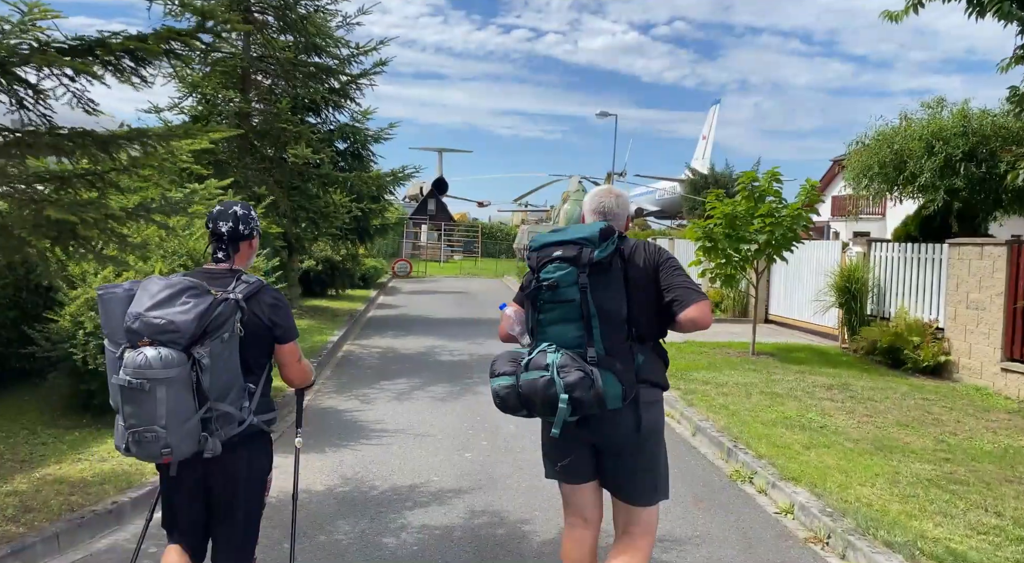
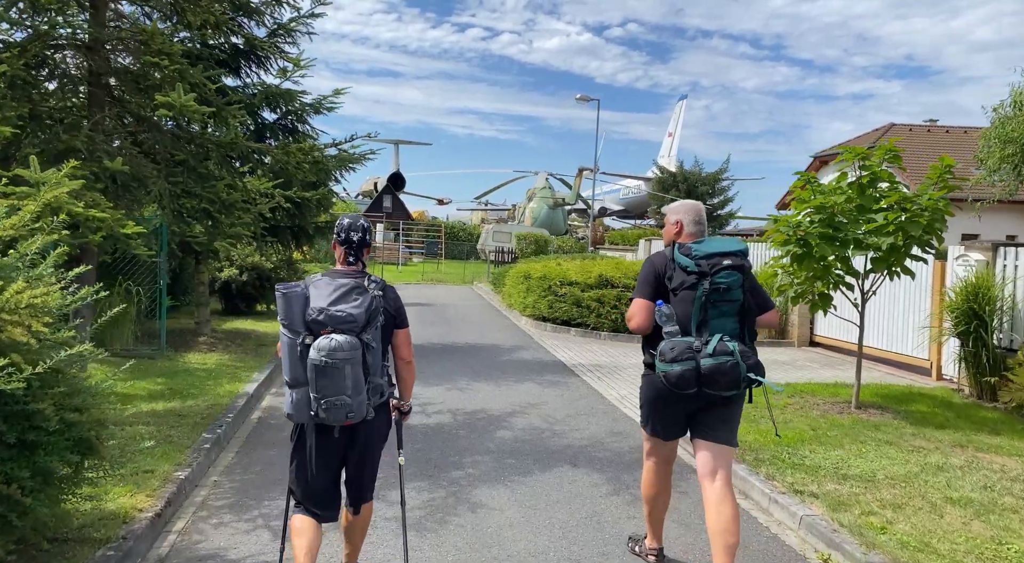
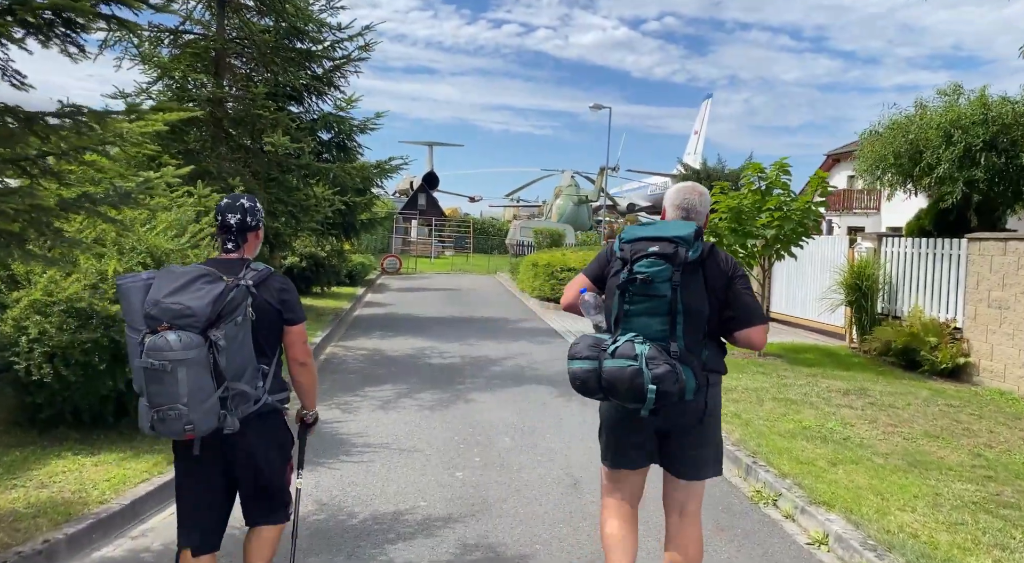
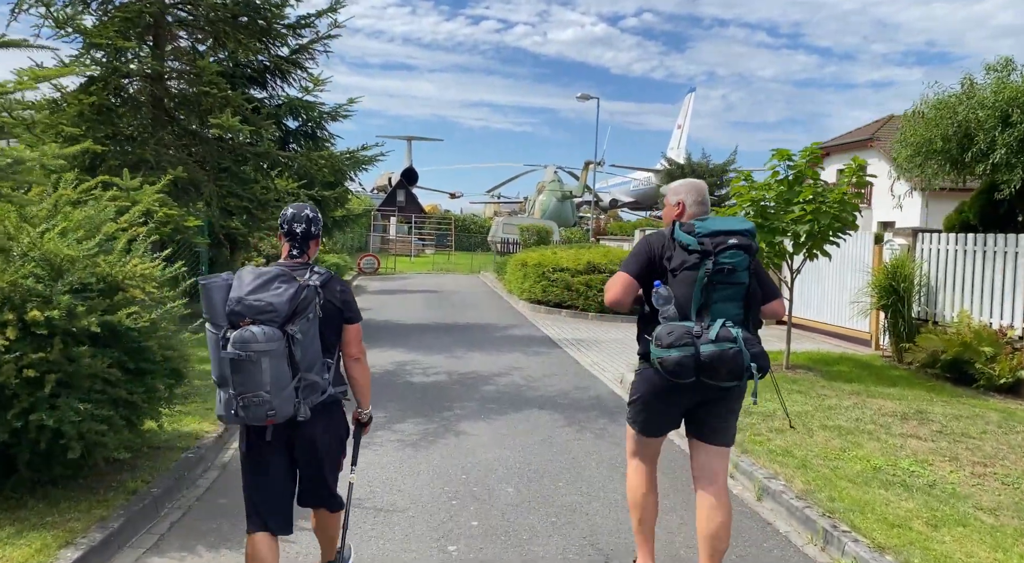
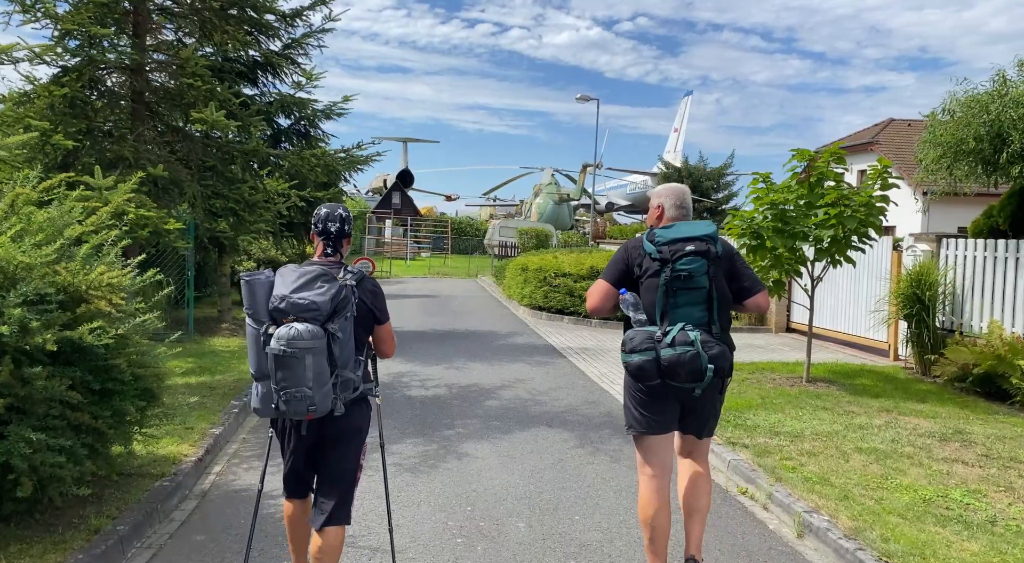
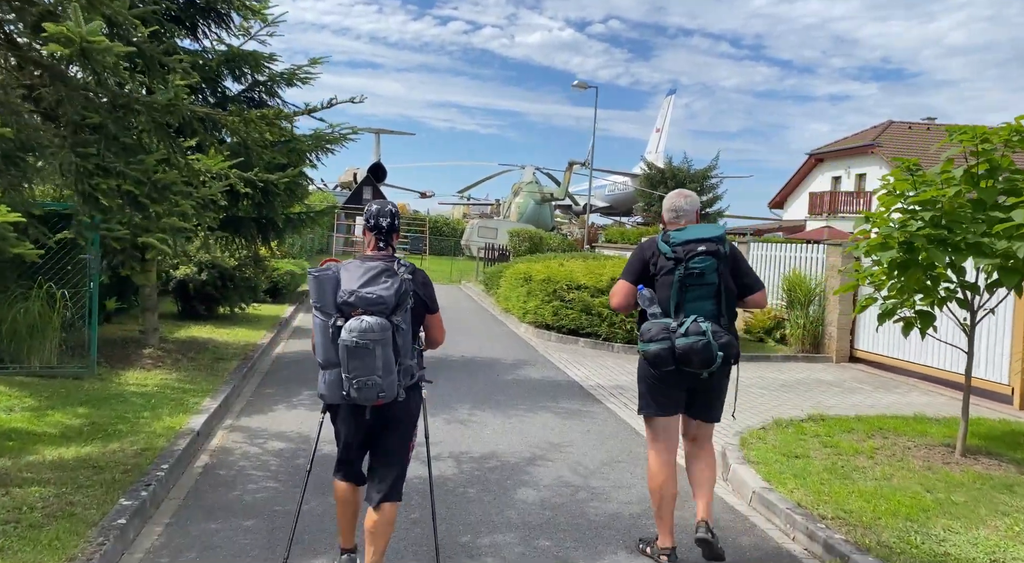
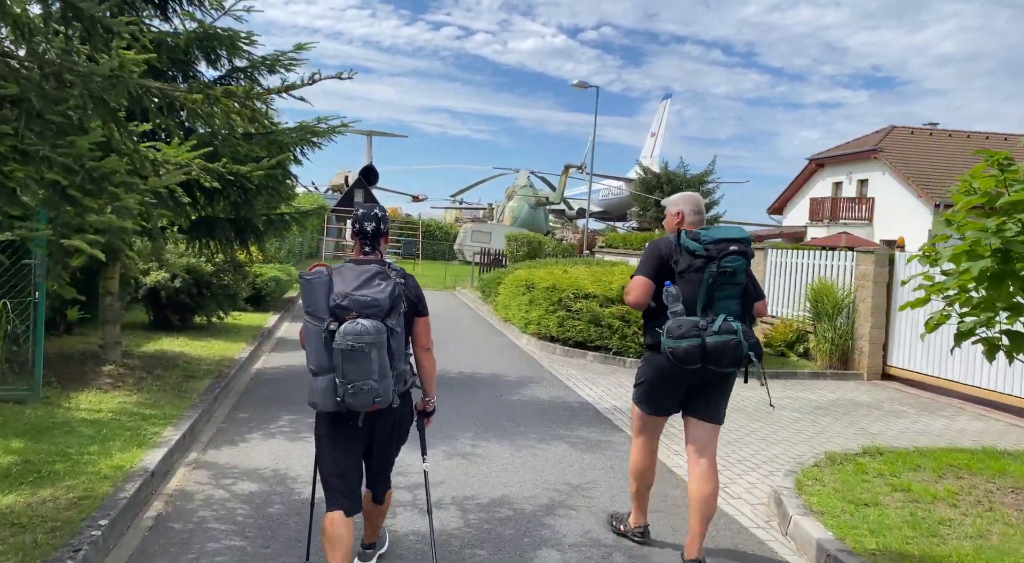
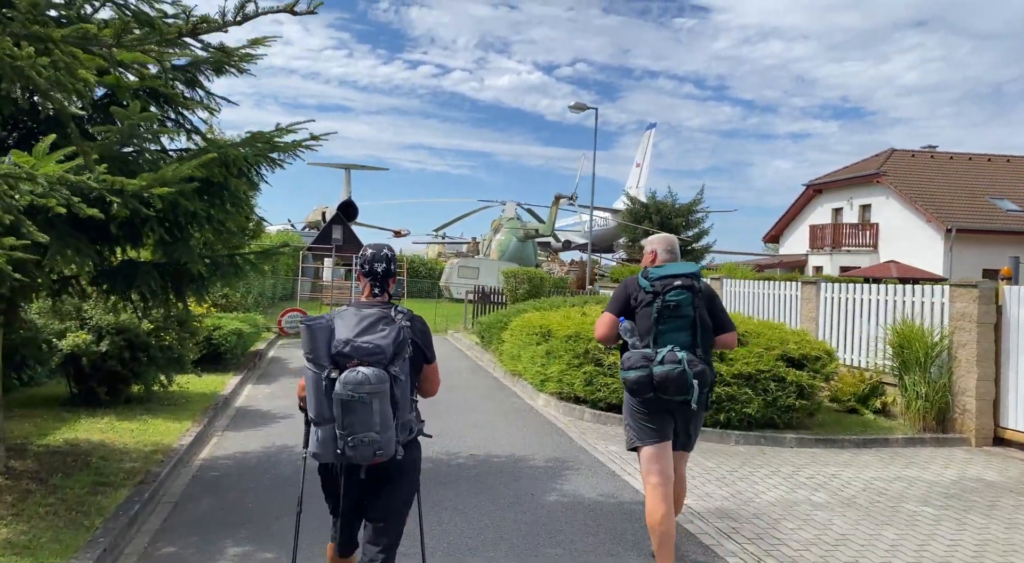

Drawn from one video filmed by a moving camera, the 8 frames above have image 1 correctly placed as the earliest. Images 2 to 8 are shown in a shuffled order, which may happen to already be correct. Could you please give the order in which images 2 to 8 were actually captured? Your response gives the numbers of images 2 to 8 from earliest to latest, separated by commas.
3, 4, 5, 2, 6, 7, 8
